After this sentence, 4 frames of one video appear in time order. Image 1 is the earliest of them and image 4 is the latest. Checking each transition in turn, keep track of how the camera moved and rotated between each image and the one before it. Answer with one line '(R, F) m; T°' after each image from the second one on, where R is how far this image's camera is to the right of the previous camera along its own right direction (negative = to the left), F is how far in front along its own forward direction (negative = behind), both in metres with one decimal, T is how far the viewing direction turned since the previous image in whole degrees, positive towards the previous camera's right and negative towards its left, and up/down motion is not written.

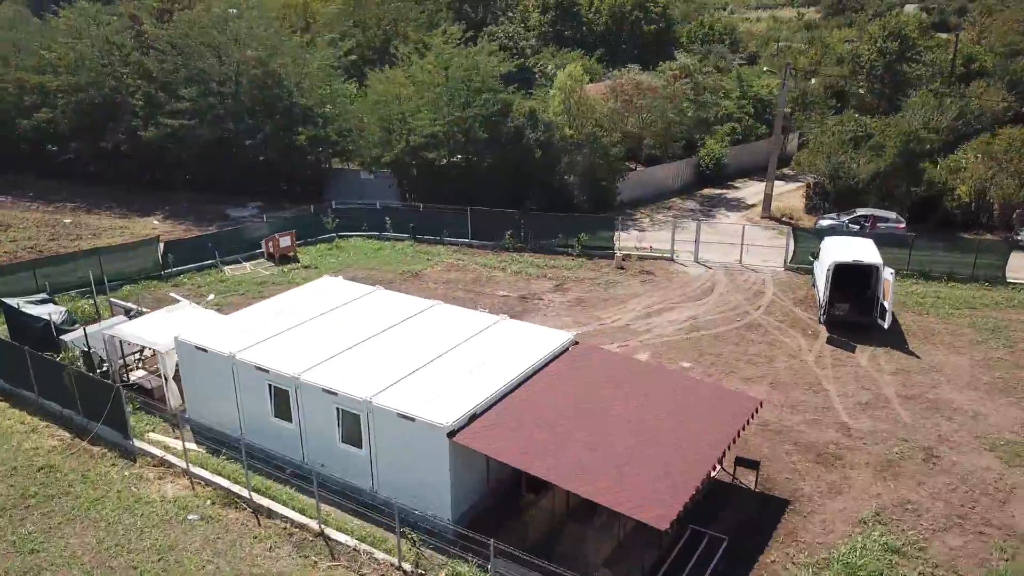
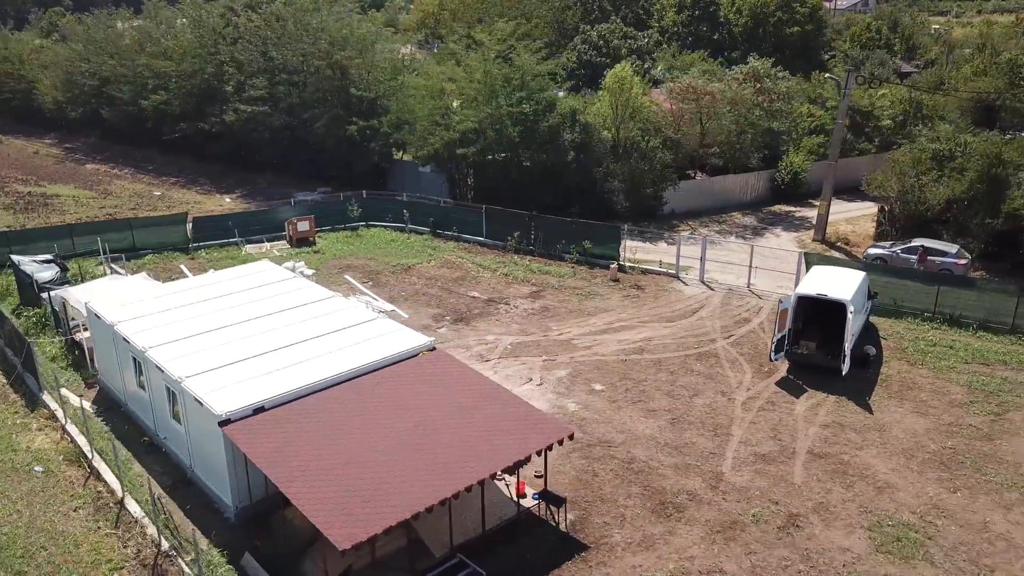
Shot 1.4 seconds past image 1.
(+6.3, +1.4) m; -14°
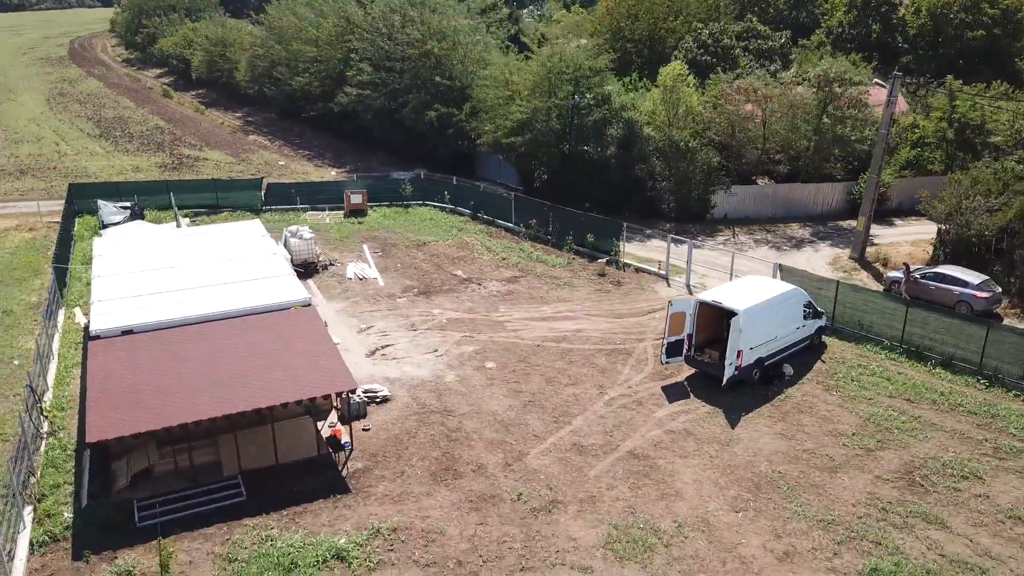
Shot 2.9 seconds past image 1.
(+7.3, 0.0) m; -16°
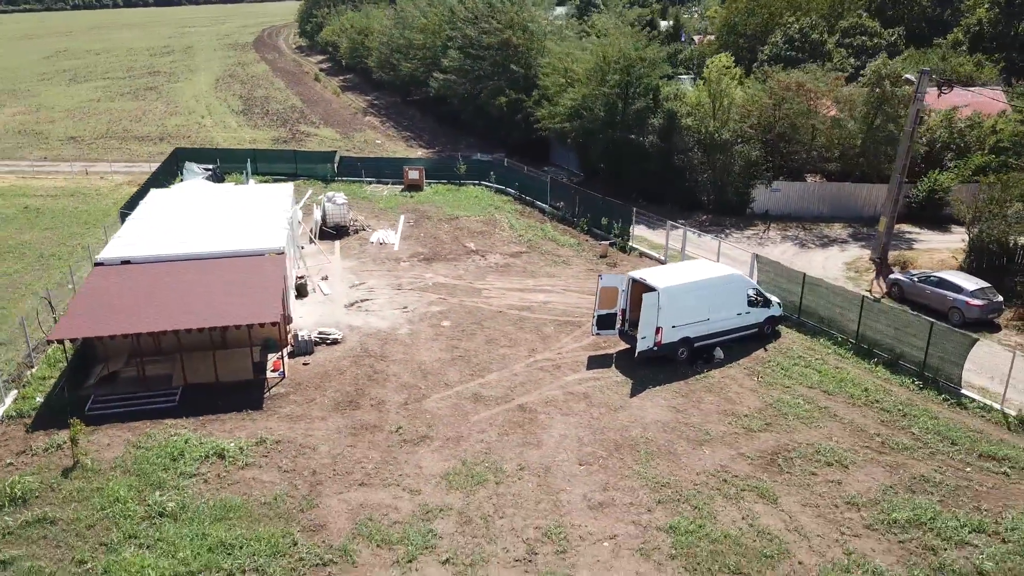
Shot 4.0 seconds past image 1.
(+5.2, -0.9) m; -12°
